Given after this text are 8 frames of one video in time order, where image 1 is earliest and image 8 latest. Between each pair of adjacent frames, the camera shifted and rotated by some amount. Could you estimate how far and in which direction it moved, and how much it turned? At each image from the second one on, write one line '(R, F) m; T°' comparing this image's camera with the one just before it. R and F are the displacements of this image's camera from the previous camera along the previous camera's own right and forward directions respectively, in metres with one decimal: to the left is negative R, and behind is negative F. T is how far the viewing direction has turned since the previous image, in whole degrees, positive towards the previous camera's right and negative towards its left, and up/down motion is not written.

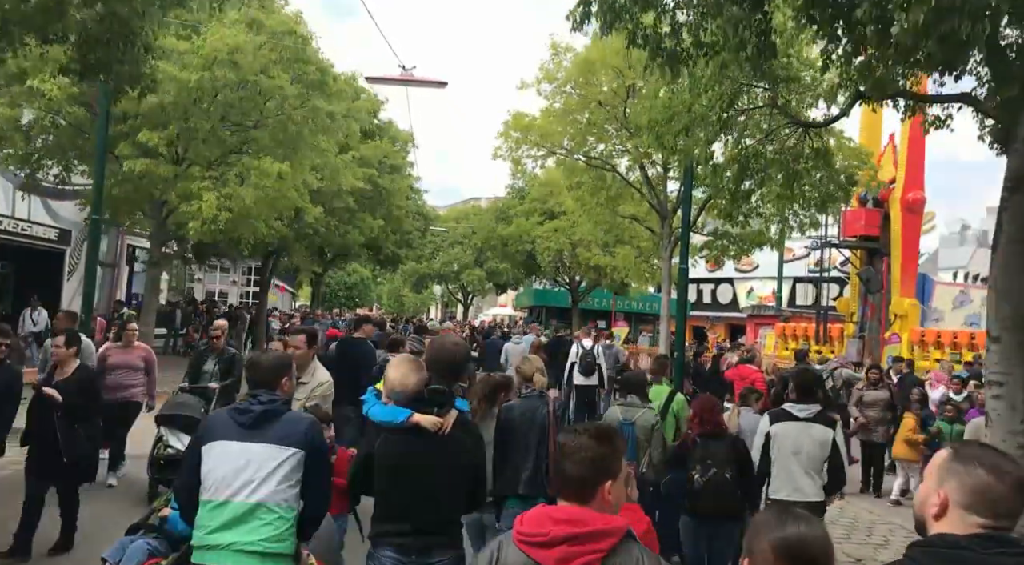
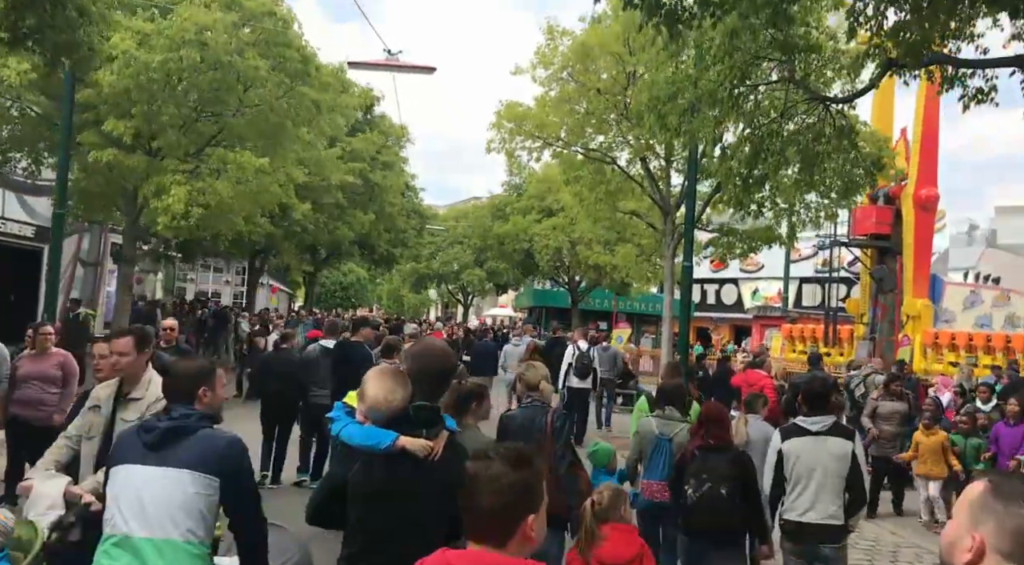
(+0.2, +1.0) m; 0°
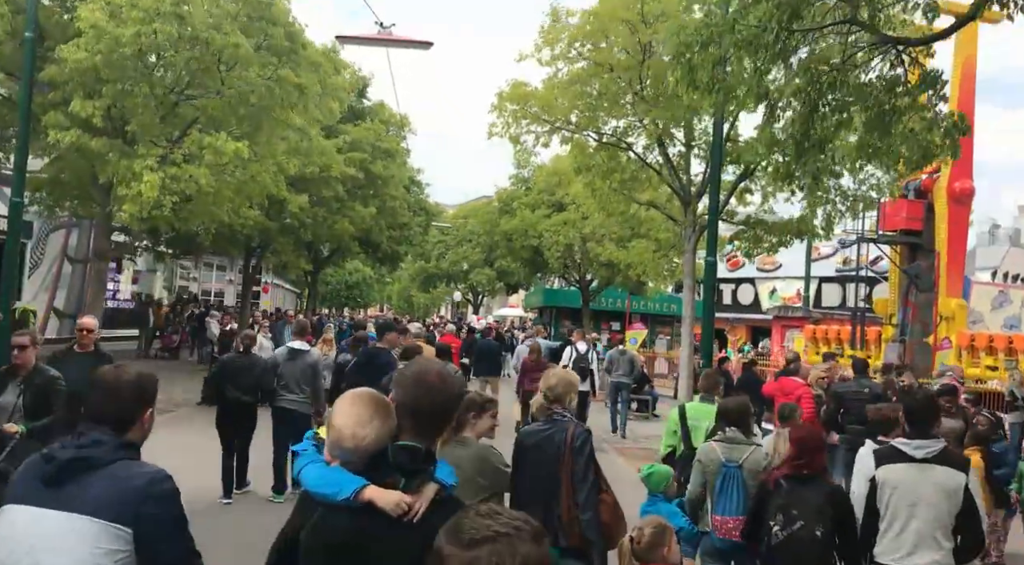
(+0.1, +1.4) m; -1°
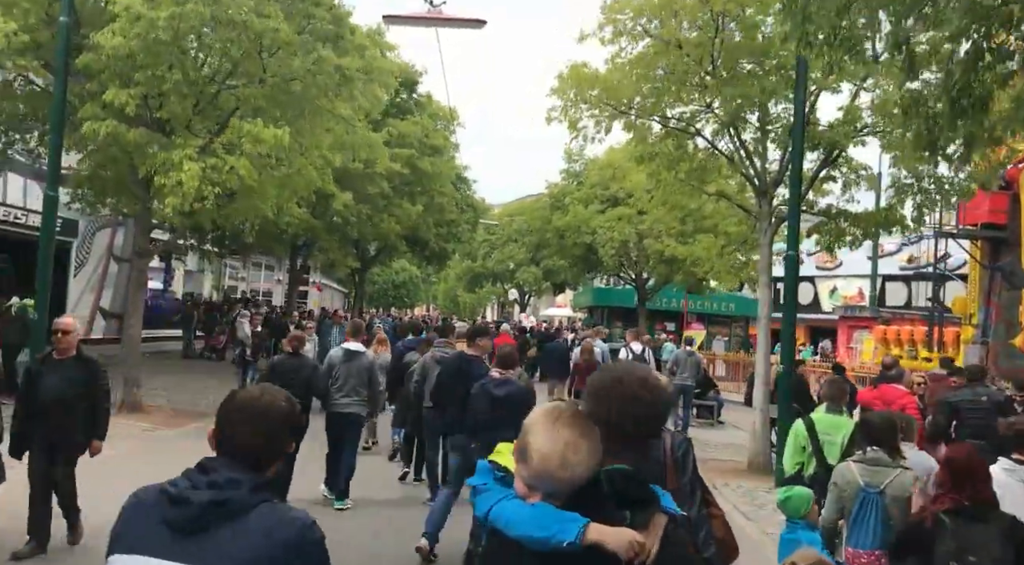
(-0.2, +0.9) m; -3°
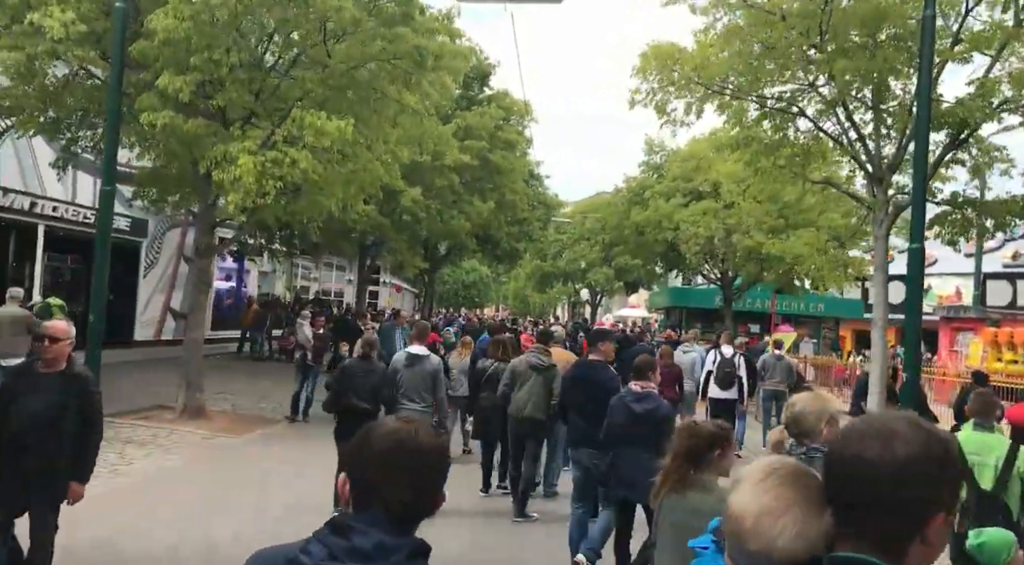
(-0.2, +1.1) m; -4°
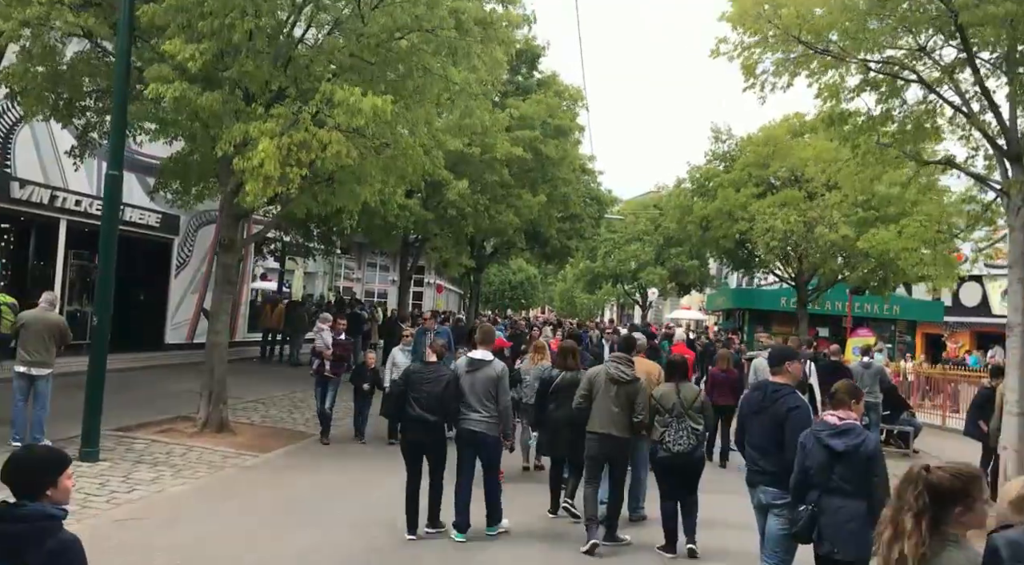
(-0.2, +1.7) m; -3°
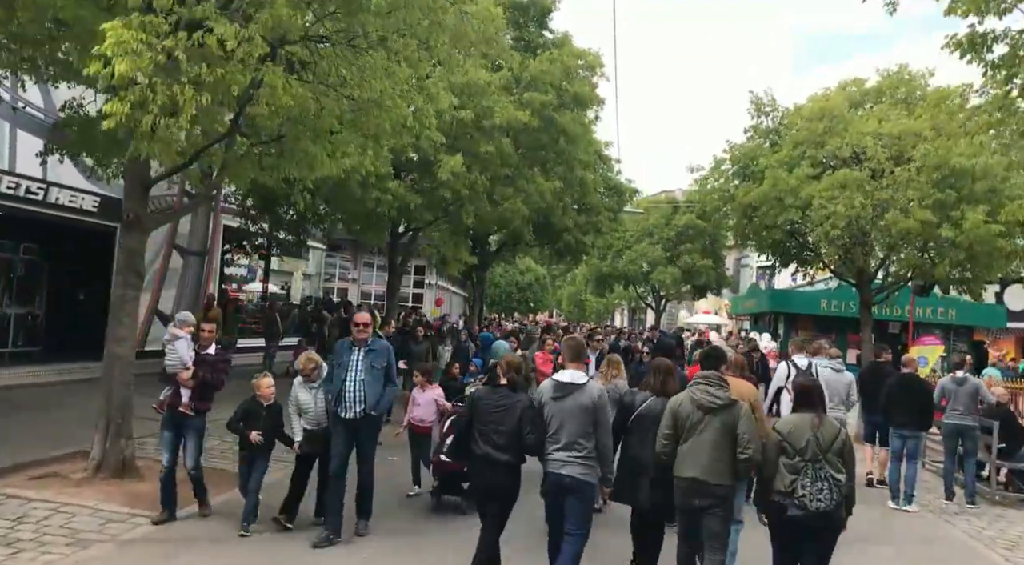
(0.0, +3.5) m; 0°
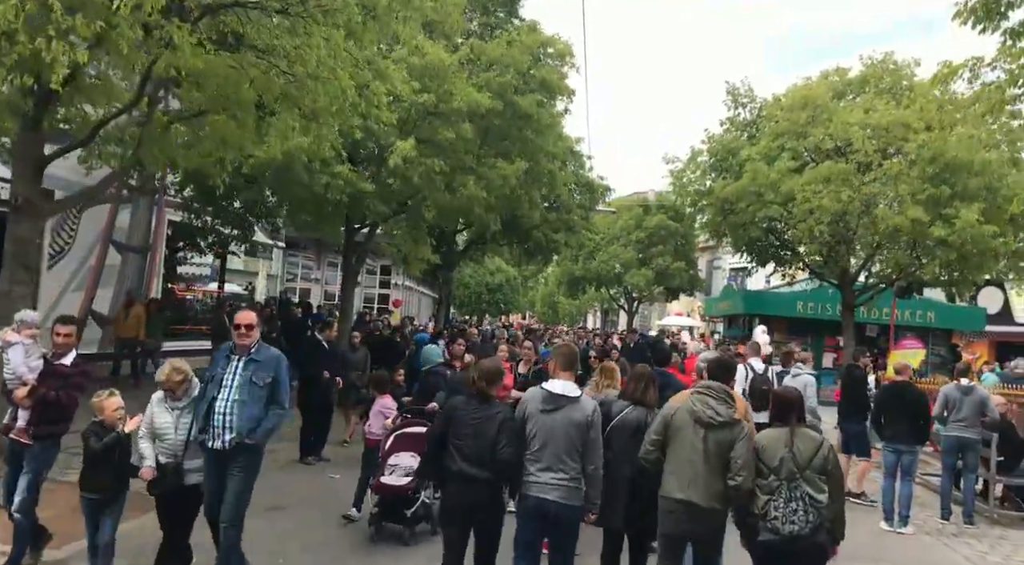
(+0.2, +1.2) m; +2°
